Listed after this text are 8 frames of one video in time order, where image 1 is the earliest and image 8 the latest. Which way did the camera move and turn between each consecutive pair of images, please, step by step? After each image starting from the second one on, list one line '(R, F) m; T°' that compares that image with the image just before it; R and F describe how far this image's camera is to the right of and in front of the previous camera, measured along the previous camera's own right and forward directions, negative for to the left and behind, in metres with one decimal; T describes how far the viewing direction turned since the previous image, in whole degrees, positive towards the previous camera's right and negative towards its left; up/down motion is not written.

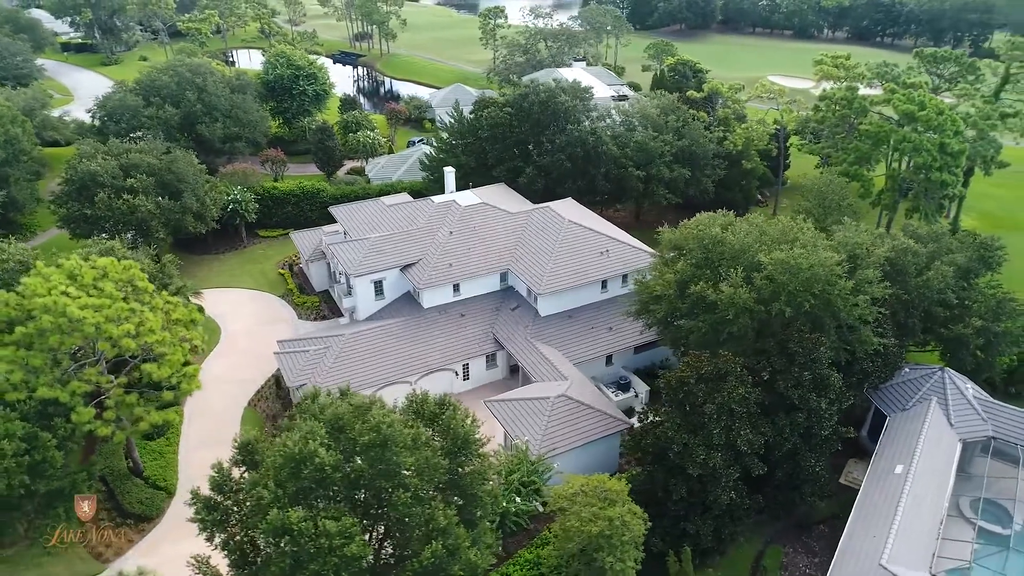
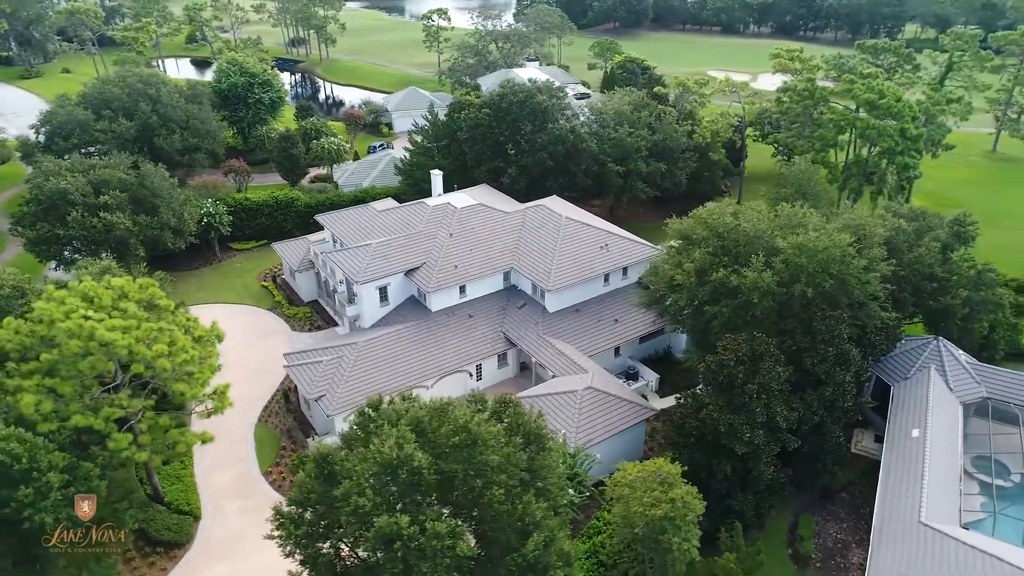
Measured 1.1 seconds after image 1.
(-4.3, -0.2) m; +6°
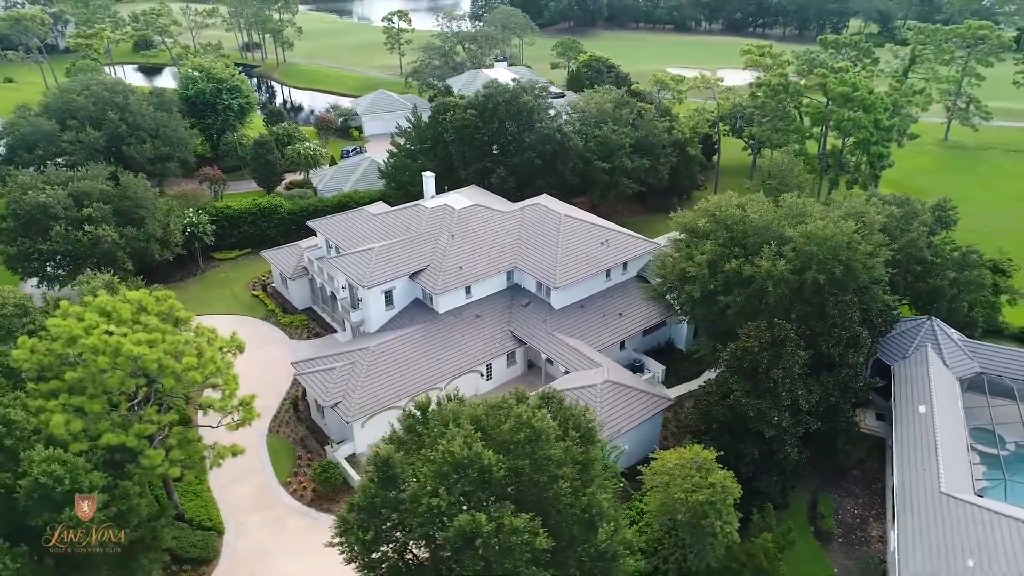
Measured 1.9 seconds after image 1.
(-3.1, -0.2) m; +4°
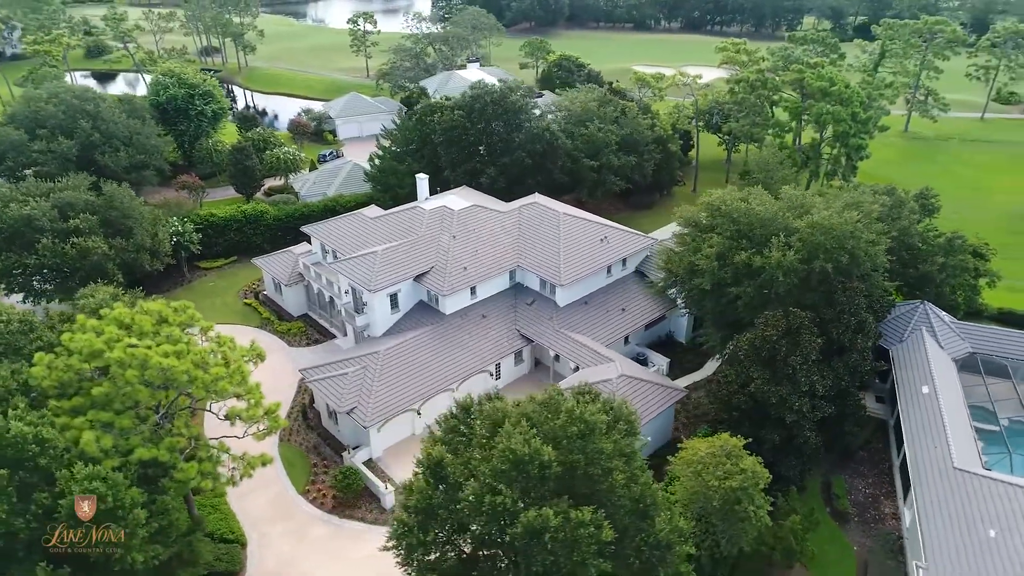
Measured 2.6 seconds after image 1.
(-2.7, -0.1) m; +3°
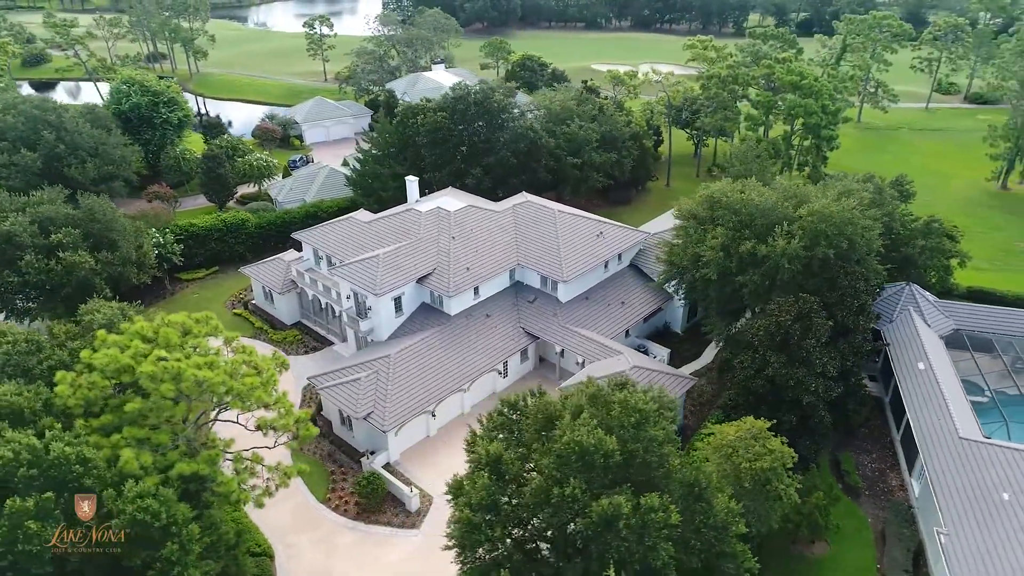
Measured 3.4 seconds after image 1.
(-3.1, -0.2) m; +4°
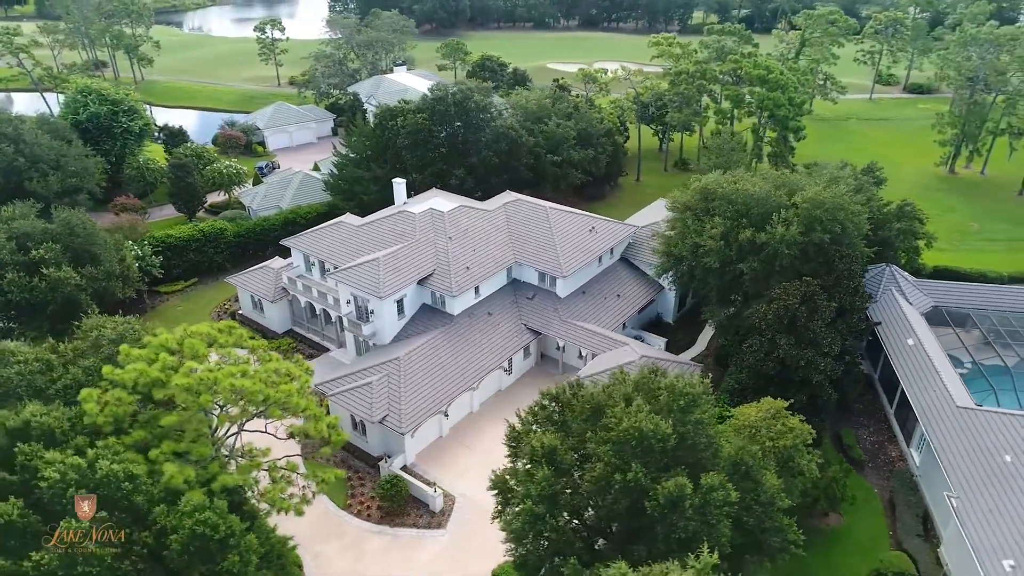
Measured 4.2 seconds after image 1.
(-3.1, -0.2) m; +4°
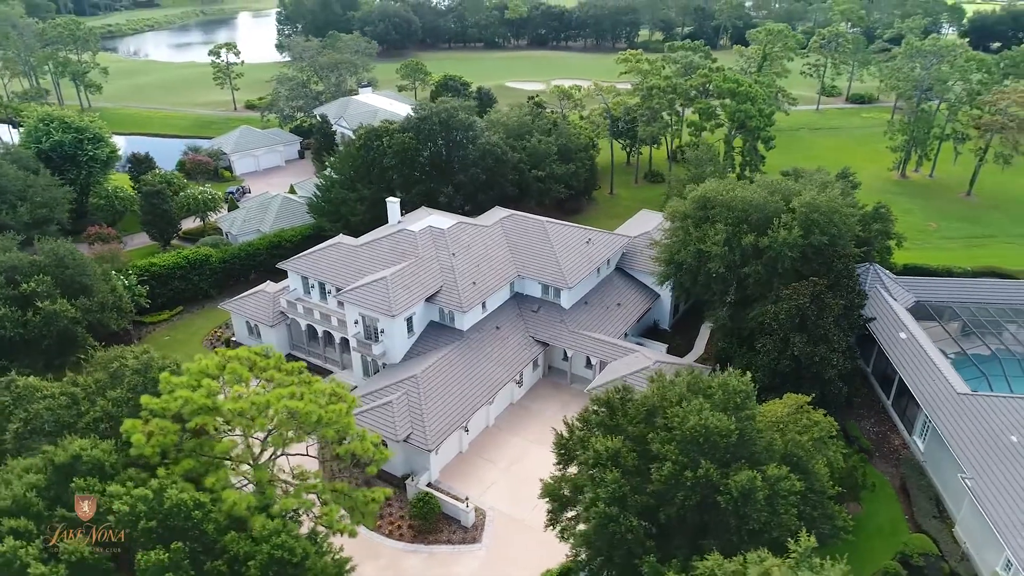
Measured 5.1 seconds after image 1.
(-3.6, -0.3) m; +4°
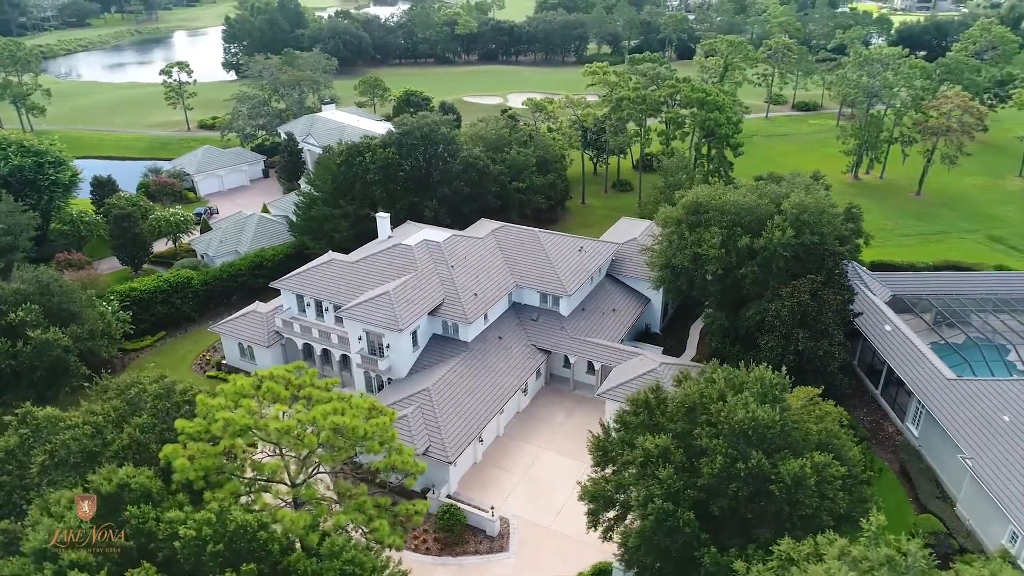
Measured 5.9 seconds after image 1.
(-3.2, -0.3) m; +4°
